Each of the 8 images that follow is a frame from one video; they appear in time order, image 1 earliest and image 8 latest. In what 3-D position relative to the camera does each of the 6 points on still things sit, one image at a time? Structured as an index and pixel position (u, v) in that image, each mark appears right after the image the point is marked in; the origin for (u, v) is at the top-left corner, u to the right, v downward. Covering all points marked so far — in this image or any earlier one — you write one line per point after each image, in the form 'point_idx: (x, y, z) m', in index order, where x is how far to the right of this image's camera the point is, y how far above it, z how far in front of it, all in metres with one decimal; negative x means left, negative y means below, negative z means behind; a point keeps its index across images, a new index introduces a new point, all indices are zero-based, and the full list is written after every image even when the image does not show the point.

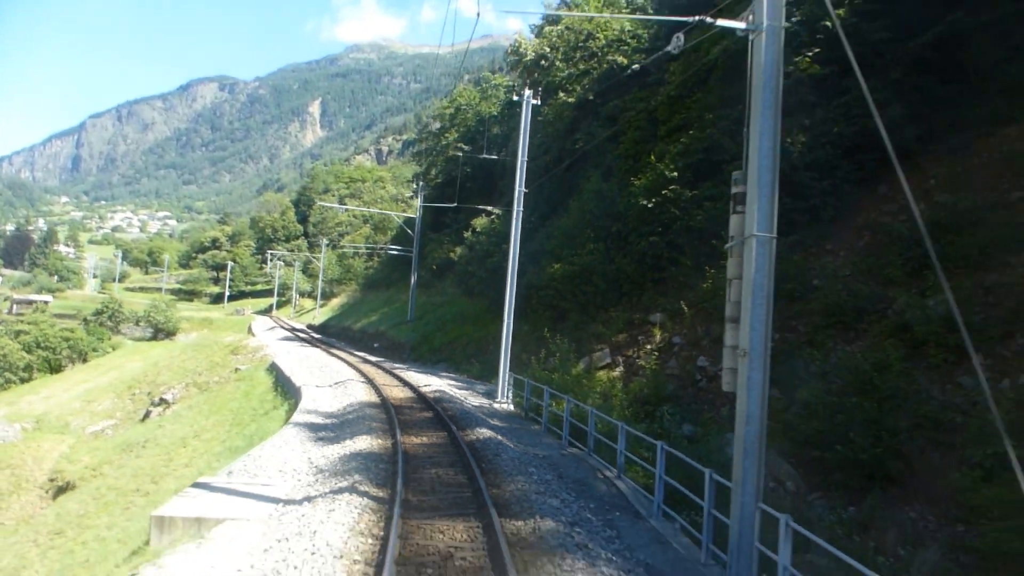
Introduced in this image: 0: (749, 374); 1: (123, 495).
0: (+1.9, -0.6, +7.9) m
1: (-7.4, -4.0, +16.5) m
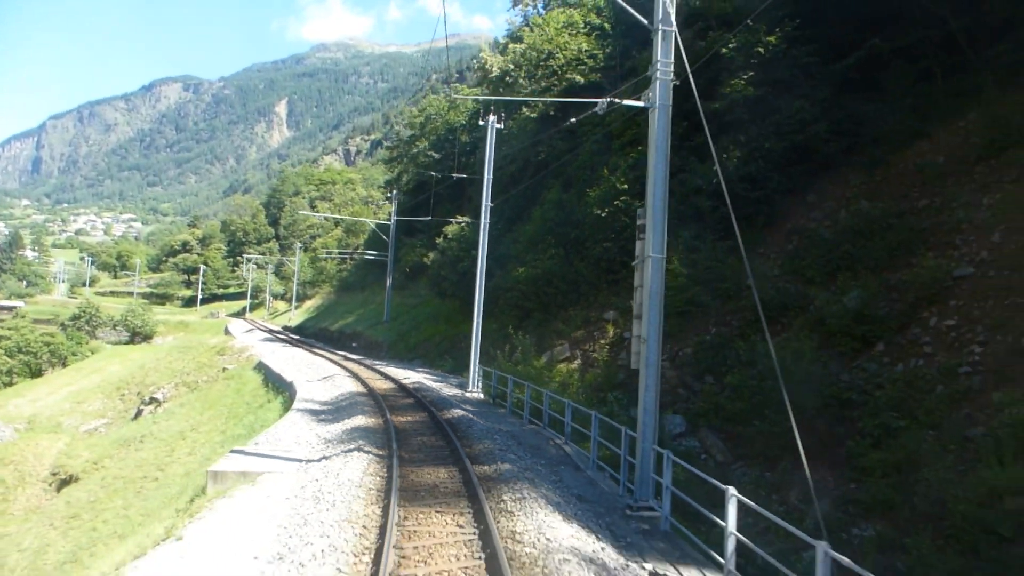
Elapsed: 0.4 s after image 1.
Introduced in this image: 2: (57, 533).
0: (+1.5, -0.7, +10.0) m
1: (-8.1, -4.1, +18.2) m
2: (-9.0, -4.8, +17.0) m
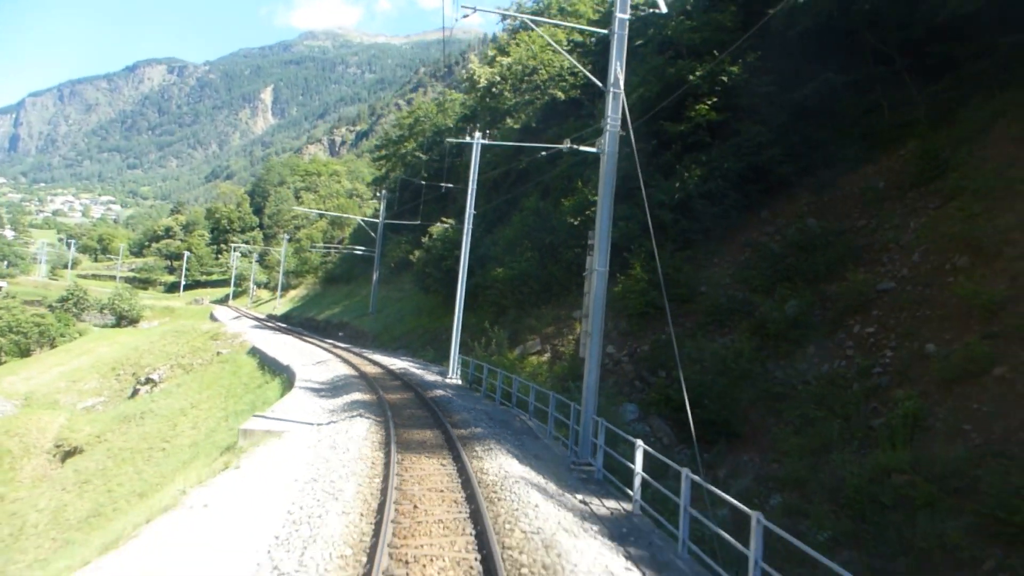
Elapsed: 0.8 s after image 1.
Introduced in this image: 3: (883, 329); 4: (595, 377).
0: (+1.1, -0.7, +12.0) m
1: (-8.7, -3.8, +20.0) m
2: (-9.6, -4.5, +18.8) m
3: (+7.1, -0.8, +16.3) m
4: (+1.1, -1.1, +12.1) m
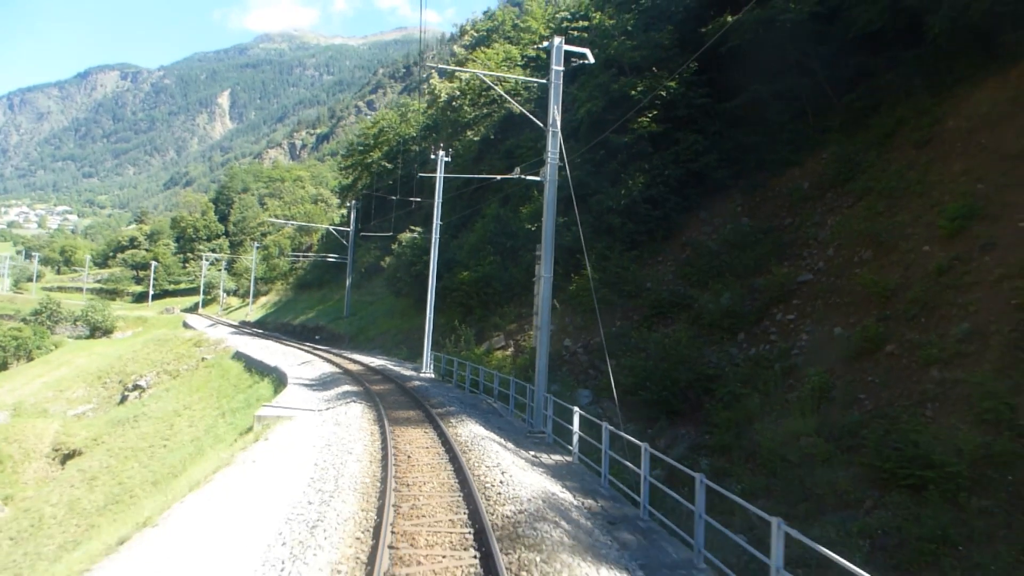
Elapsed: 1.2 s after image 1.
0: (+0.6, -0.8, +14.2) m
1: (-9.5, -4.1, +21.9) m
2: (-10.3, -4.8, +20.6) m
3: (+6.3, -0.6, +18.8) m
4: (+0.5, -1.2, +14.3) m
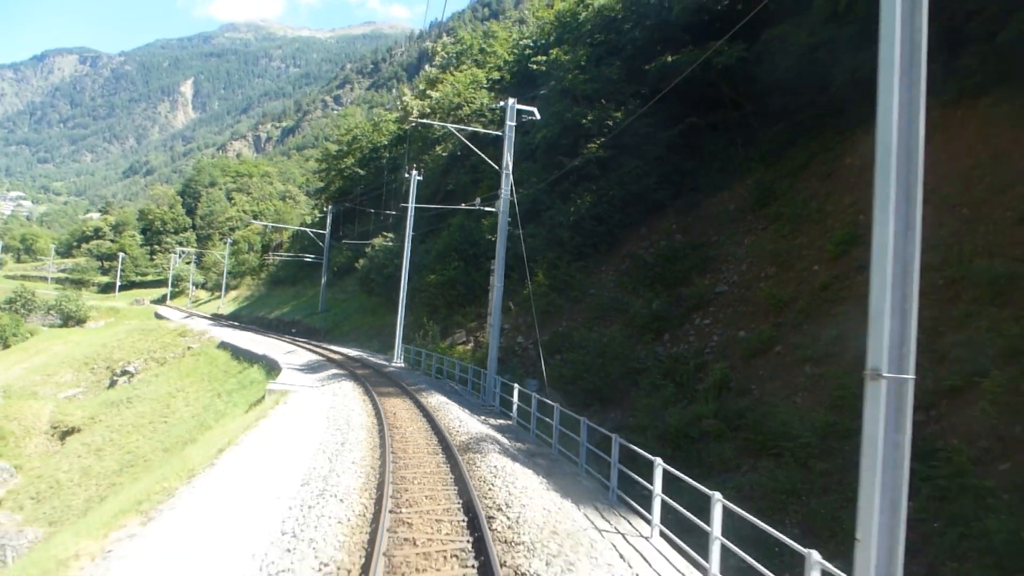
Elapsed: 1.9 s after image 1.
0: (-0.3, -0.9, +17.5) m
1: (-10.7, -4.0, +24.8) m
2: (-11.5, -4.7, +23.4) m
3: (+5.3, -0.9, +22.3) m
4: (-0.3, -1.3, +17.7) m
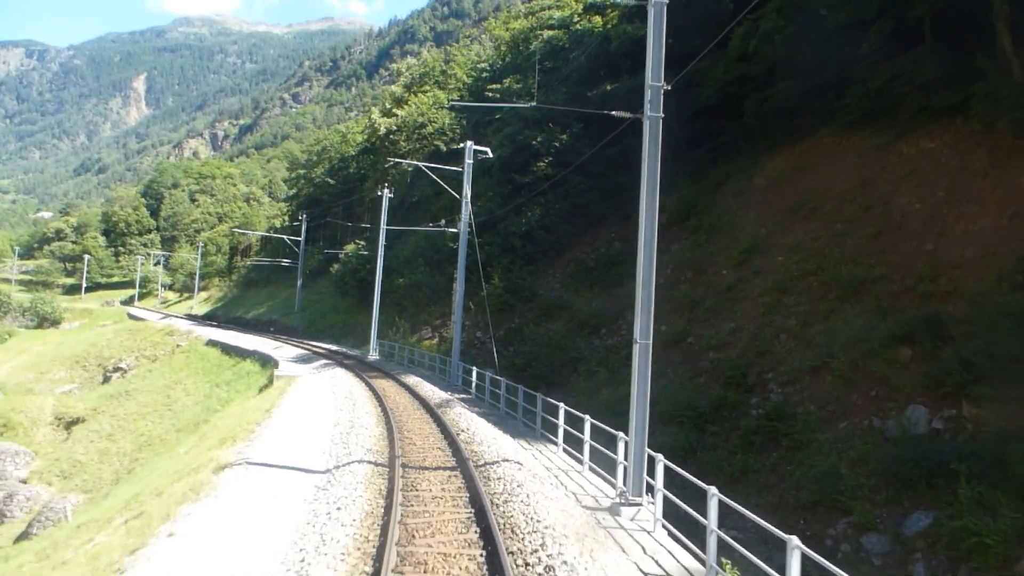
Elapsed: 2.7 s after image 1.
0: (-1.3, -1.0, +21.4) m
1: (-12.0, -4.1, +28.2) m
2: (-12.8, -4.8, +26.8) m
3: (+4.0, -0.9, +26.5) m
4: (-1.3, -1.4, +21.5) m
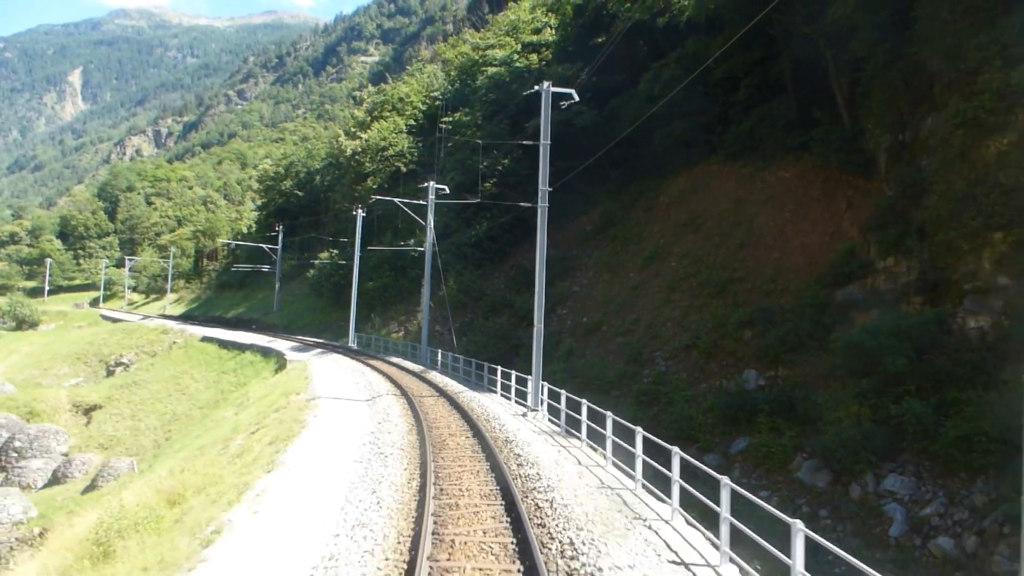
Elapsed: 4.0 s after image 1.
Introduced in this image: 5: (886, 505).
0: (-2.8, -1.1, +27.8) m
1: (-13.9, -4.4, +33.9) m
2: (-14.5, -5.1, +32.5) m
3: (+2.2, -0.9, +33.2) m
4: (-2.8, -1.5, +27.9) m
5: (+7.2, -4.2, +16.4) m
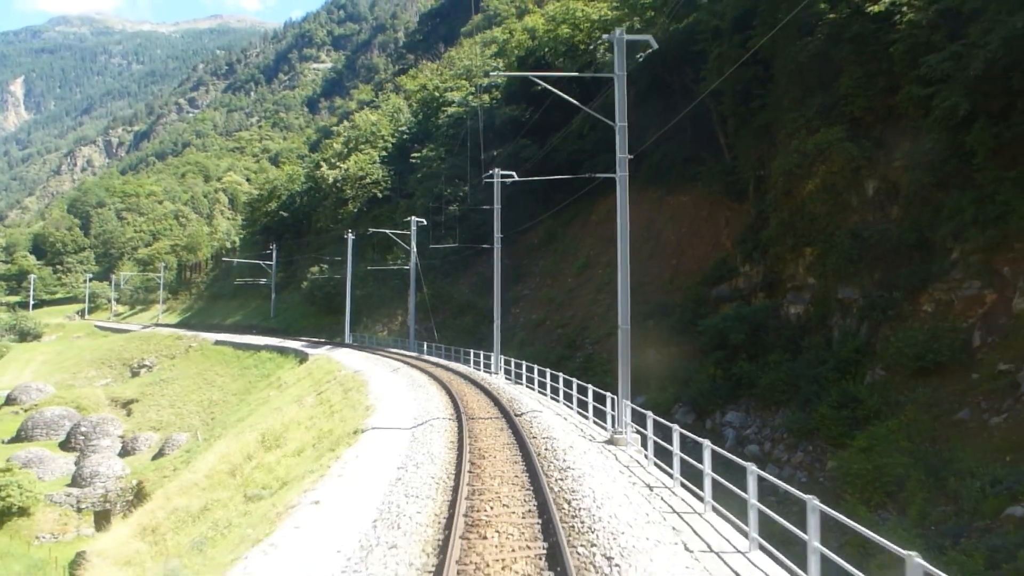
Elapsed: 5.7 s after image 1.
0: (-4.3, -1.4, +36.3) m
1: (-15.5, -5.0, +41.9) m
2: (-16.1, -5.7, +40.4) m
3: (+0.4, -1.1, +41.9) m
4: (-4.3, -1.8, +36.4) m
5: (+6.3, -4.2, +25.4) m
